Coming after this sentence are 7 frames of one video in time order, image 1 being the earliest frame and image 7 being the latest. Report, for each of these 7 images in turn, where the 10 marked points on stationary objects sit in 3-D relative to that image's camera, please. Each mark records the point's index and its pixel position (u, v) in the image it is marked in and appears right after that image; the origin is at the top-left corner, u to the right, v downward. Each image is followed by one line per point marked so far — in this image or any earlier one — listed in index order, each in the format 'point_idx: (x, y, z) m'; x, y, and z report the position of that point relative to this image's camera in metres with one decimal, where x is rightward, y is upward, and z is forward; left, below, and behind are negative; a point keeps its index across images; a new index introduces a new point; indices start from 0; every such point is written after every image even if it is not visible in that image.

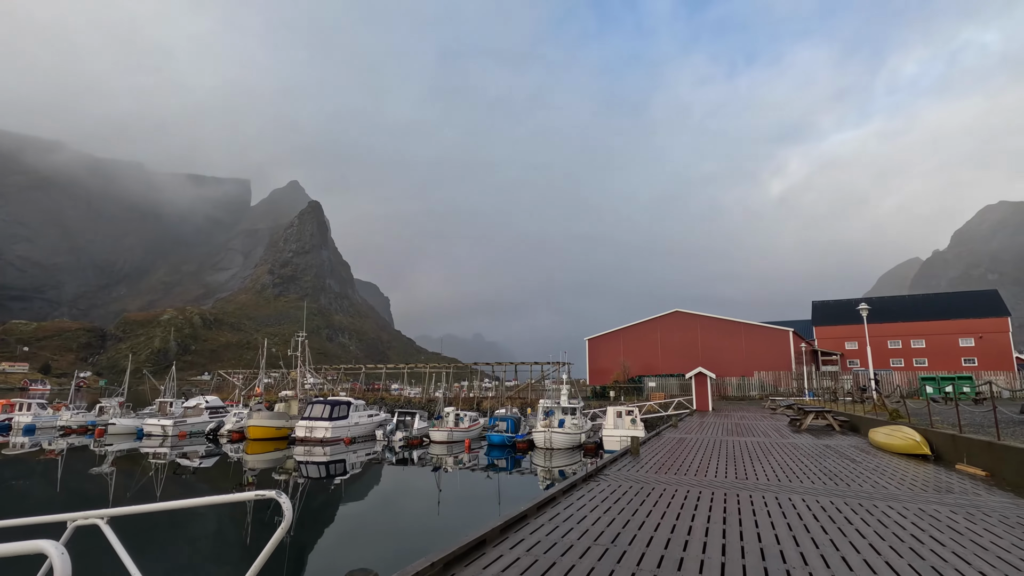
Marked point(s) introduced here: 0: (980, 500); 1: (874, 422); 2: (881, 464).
0: (+4.5, -2.1, +5.1) m
1: (+7.7, -2.8, +11.3) m
2: (+5.4, -2.6, +7.9) m
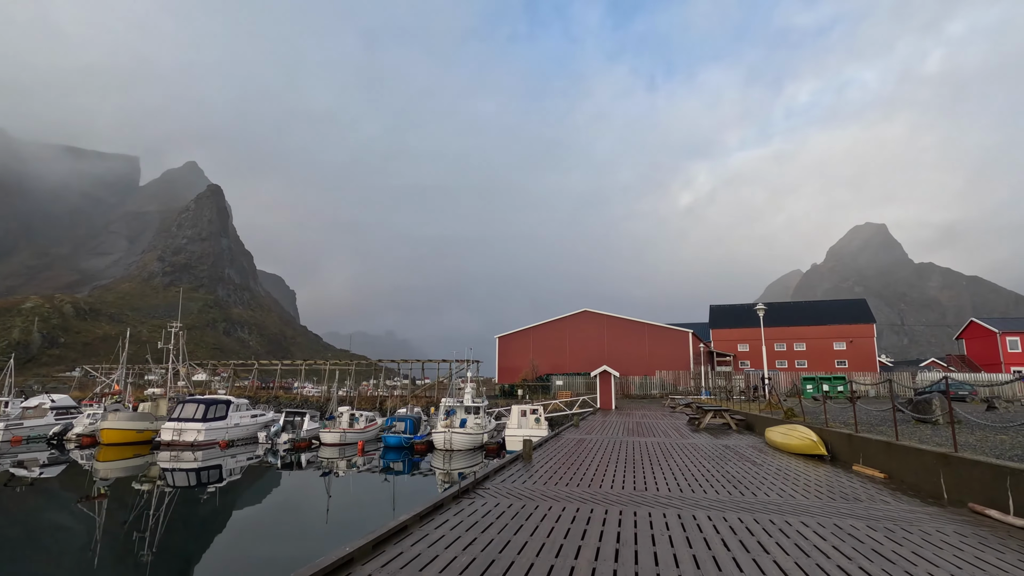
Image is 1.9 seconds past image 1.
0: (+3.3, -1.9, +4.5) m
1: (+5.4, -2.8, +11.2) m
2: (+3.7, -2.5, +7.5) m
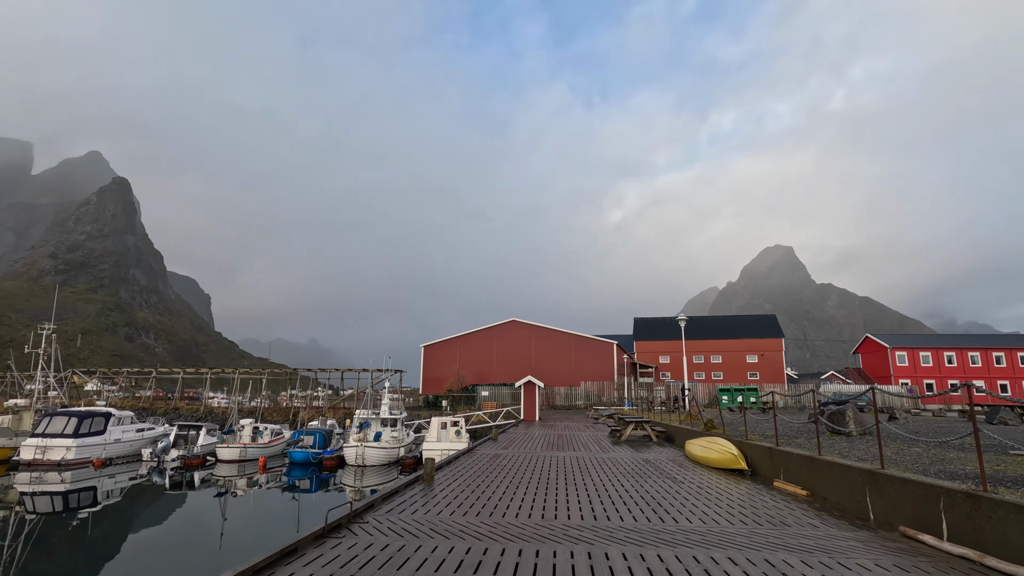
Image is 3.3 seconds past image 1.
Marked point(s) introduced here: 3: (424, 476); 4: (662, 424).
0: (+2.4, -1.9, +4.0) m
1: (+3.6, -3.0, +10.9) m
2: (+2.5, -2.6, +7.0) m
3: (-1.1, -2.4, +7.0) m
4: (+4.0, -3.6, +14.3) m
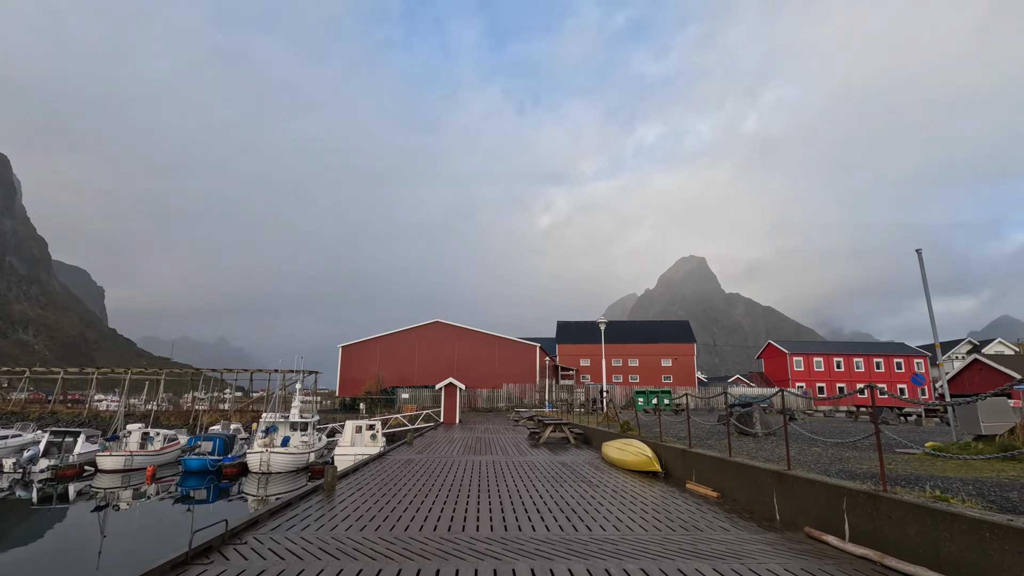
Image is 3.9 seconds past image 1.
0: (+1.7, -1.9, +4.0) m
1: (+1.9, -3.0, +10.9) m
2: (+1.3, -2.6, +6.9) m
3: (-2.2, -2.3, +6.4) m
4: (+1.8, -3.7, +14.3) m
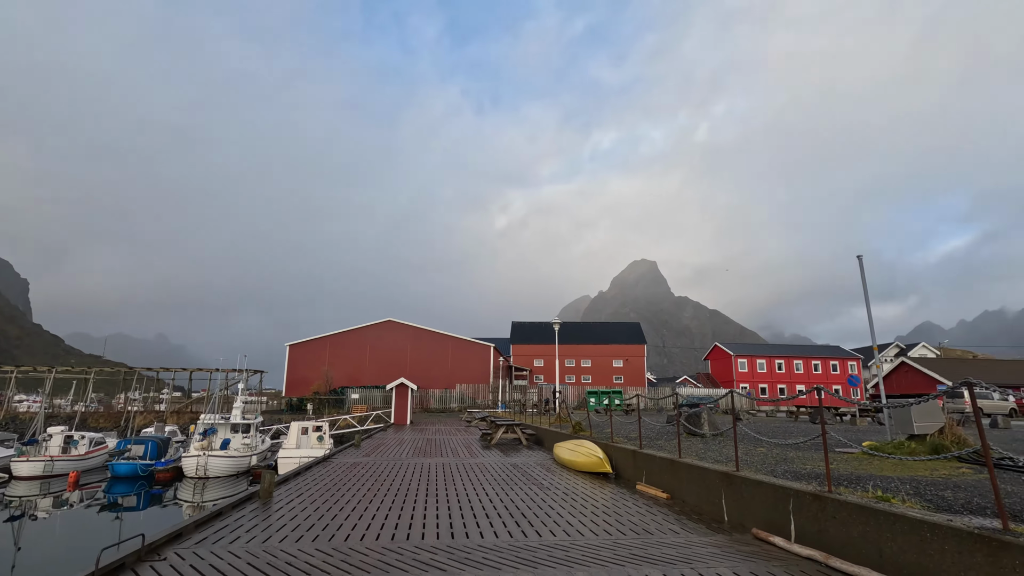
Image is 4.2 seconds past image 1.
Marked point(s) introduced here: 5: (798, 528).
0: (+1.3, -1.9, +3.9) m
1: (+0.9, -3.0, +10.9) m
2: (+0.7, -2.6, +6.8) m
3: (-2.8, -2.3, +6.0) m
4: (+0.5, -3.7, +14.3) m
5: (+2.1, -1.8, +4.0) m
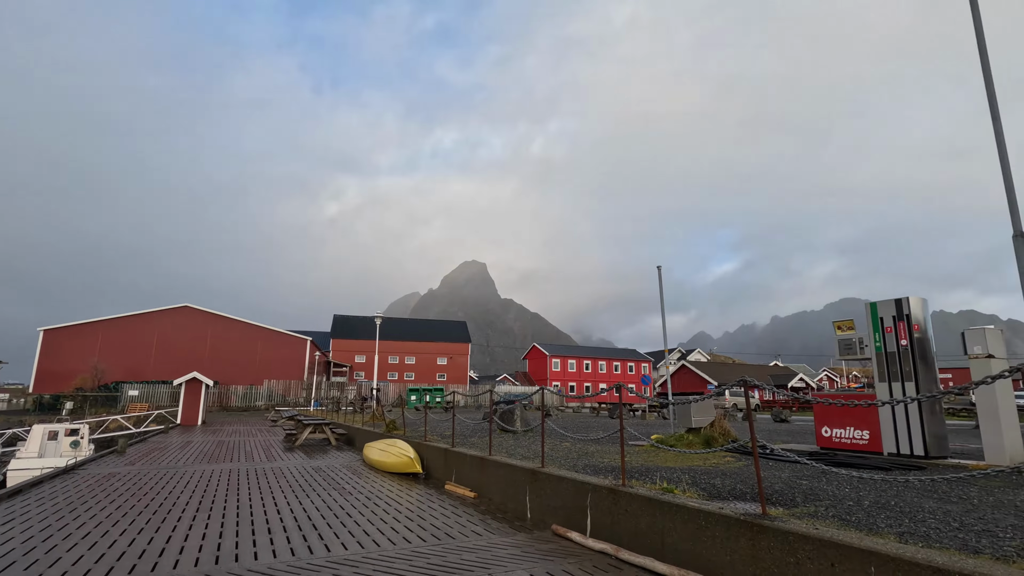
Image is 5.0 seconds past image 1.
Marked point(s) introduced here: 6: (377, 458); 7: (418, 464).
0: (-0.2, -1.9, +3.7) m
1: (-2.7, -2.8, +10.3) m
2: (-1.7, -2.4, +6.3) m
3: (-4.7, -1.9, +4.5) m
4: (-4.2, -3.4, +13.4) m
5: (+0.6, -1.8, +4.1) m
6: (-2.0, -2.6, +8.1) m
7: (-1.3, -2.5, +7.6) m
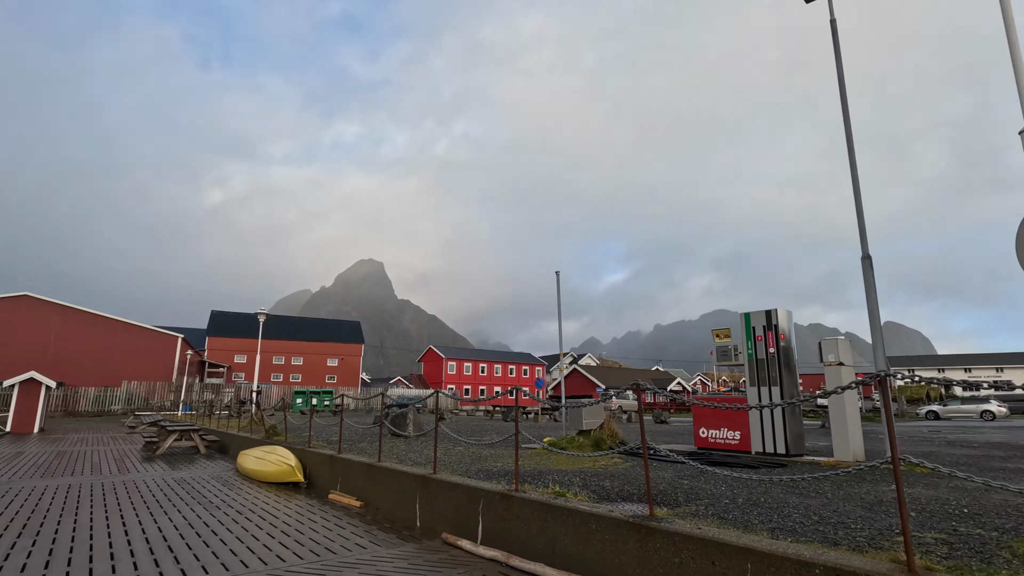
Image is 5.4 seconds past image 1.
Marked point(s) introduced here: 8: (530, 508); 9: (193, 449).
0: (-0.9, -1.8, +3.5) m
1: (-4.7, -2.7, +9.4) m
2: (-2.9, -2.4, +5.8) m
3: (-5.5, -1.7, +3.3) m
4: (-6.7, -3.3, +12.2) m
5: (-0.2, -1.8, +4.0) m
6: (-3.6, -2.5, +7.4) m
7: (-2.8, -2.4, +7.0) m
8: (+0.1, -1.5, +3.6) m
9: (-7.1, -3.6, +11.8) m
